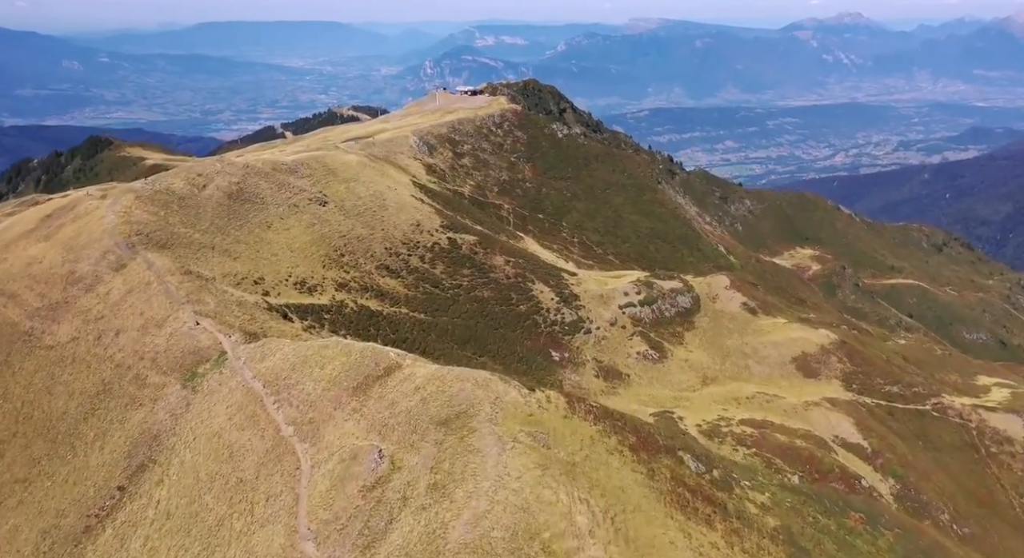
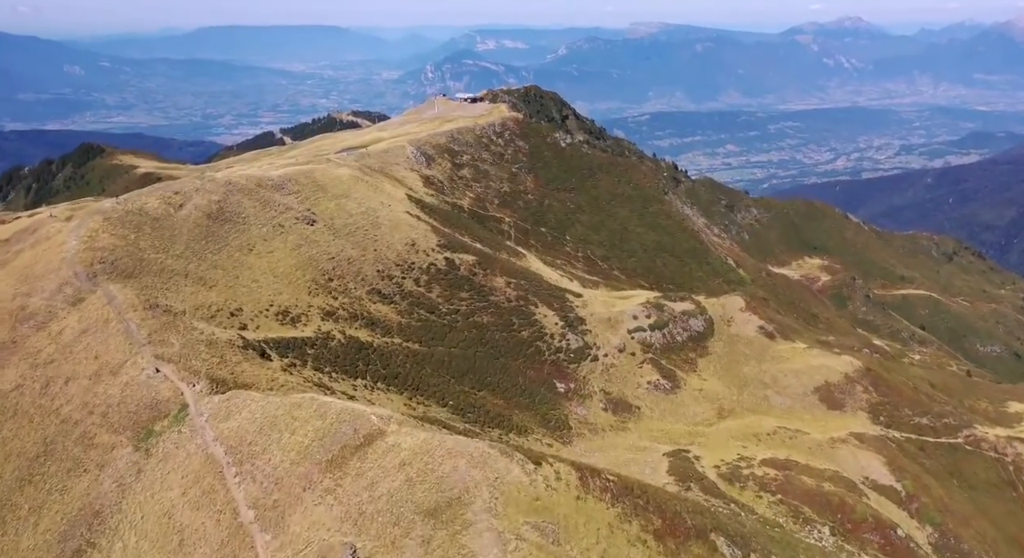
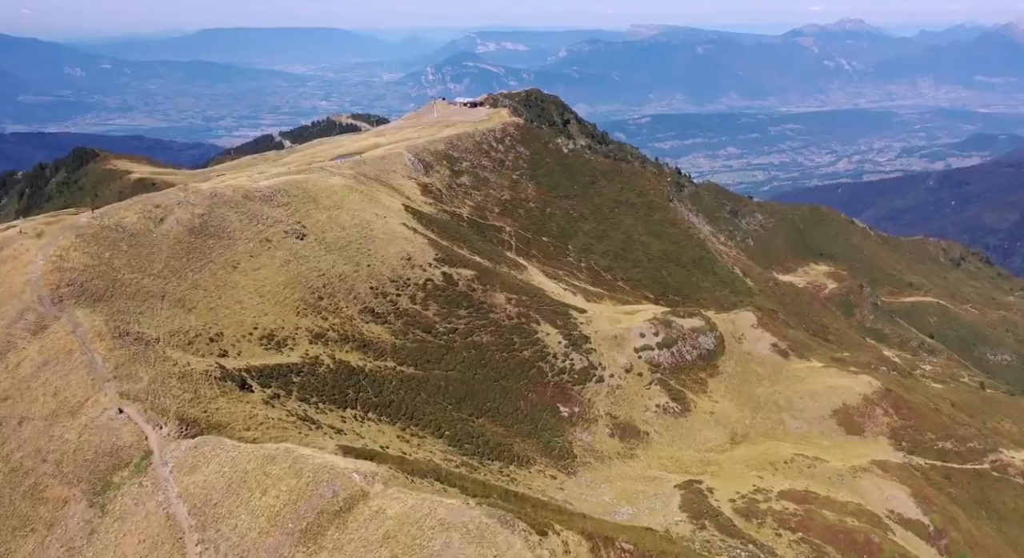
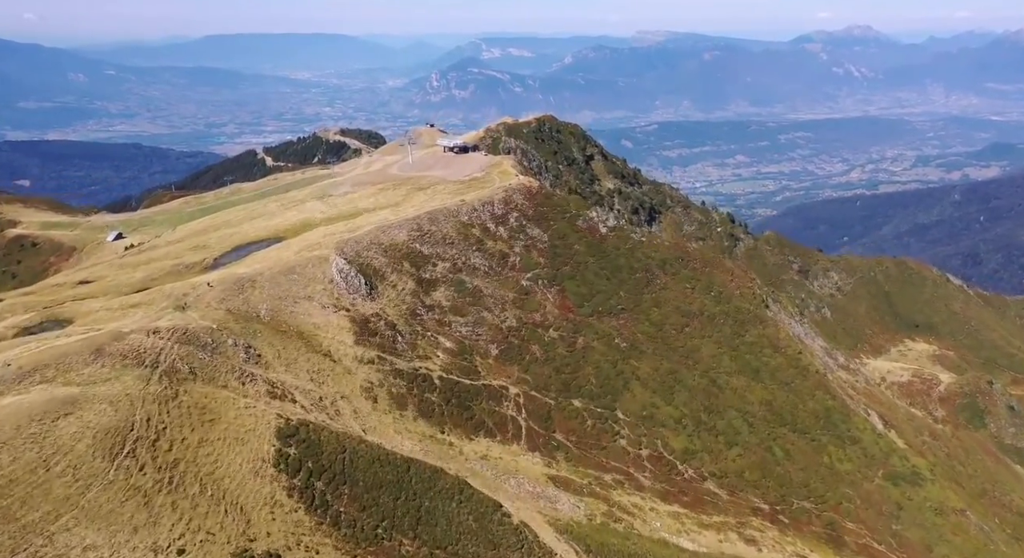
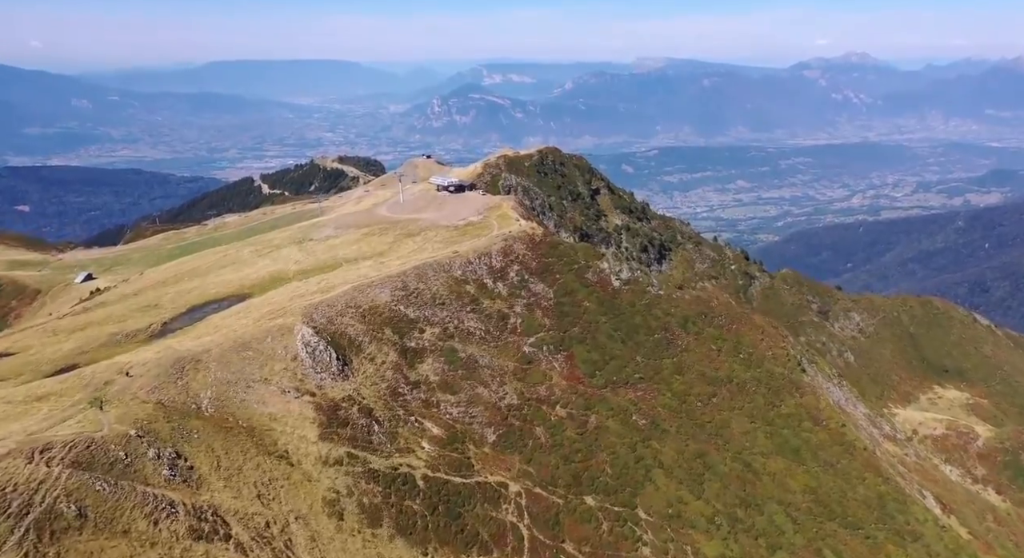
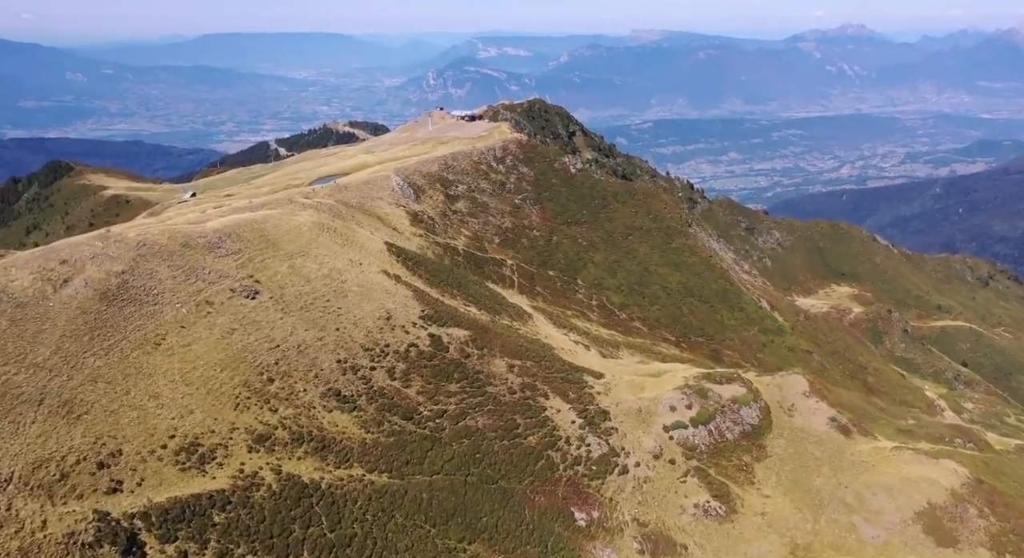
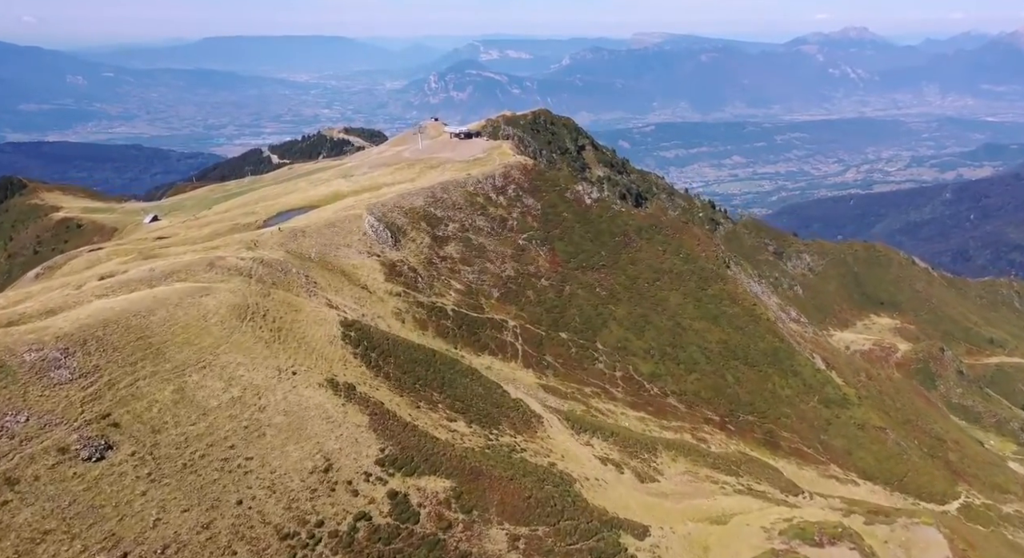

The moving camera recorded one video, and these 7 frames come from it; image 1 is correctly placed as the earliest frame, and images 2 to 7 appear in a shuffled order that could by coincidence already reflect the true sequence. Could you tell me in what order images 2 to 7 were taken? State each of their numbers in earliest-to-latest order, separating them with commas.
2, 3, 6, 7, 4, 5
